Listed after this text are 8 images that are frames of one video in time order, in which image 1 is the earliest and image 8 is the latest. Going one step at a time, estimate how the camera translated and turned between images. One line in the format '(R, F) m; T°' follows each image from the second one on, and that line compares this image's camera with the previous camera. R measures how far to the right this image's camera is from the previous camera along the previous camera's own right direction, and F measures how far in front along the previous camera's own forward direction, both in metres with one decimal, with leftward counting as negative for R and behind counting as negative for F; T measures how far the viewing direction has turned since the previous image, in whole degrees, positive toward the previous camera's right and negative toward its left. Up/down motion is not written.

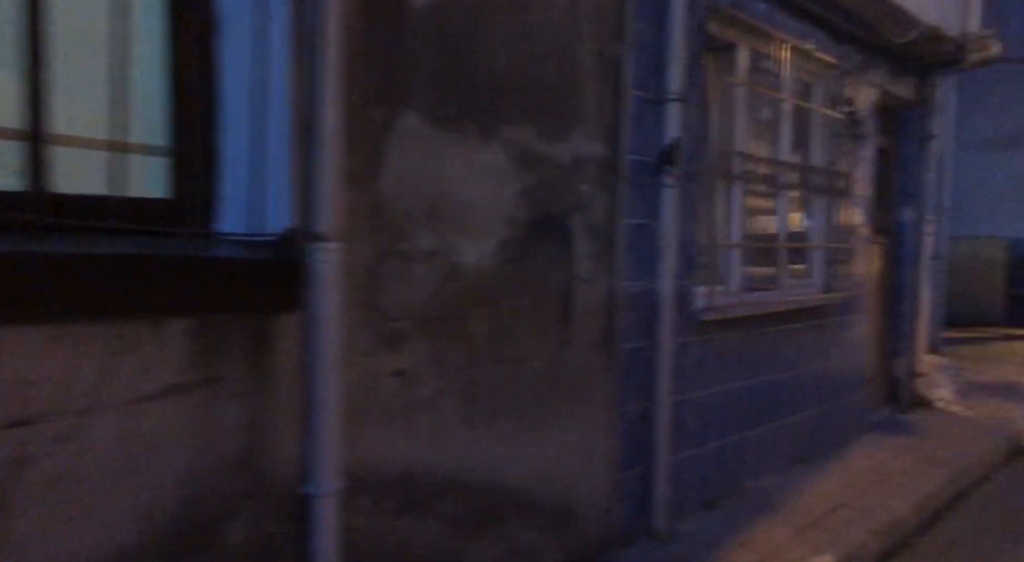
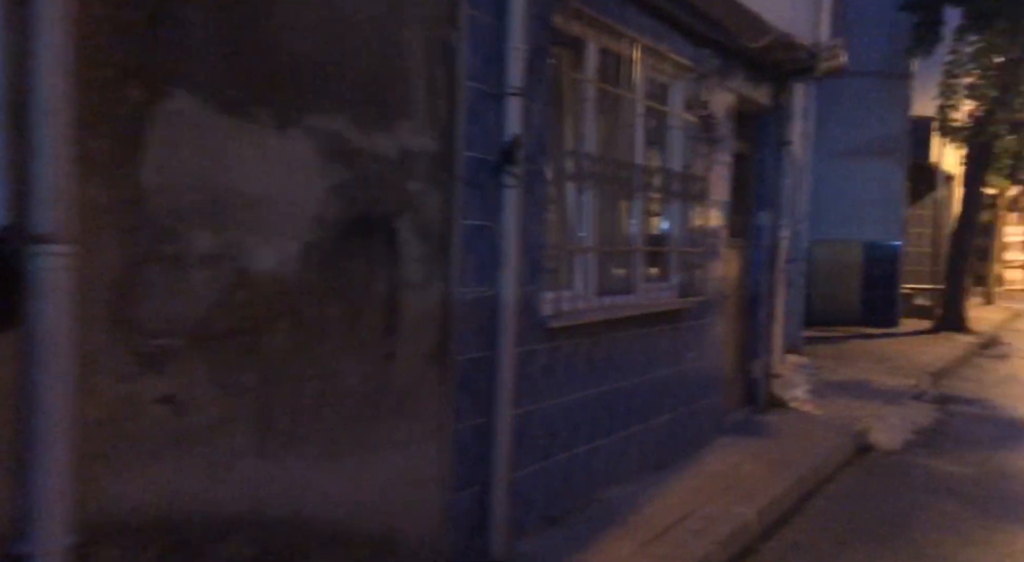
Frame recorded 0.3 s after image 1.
(+0.1, +0.1) m; +8°
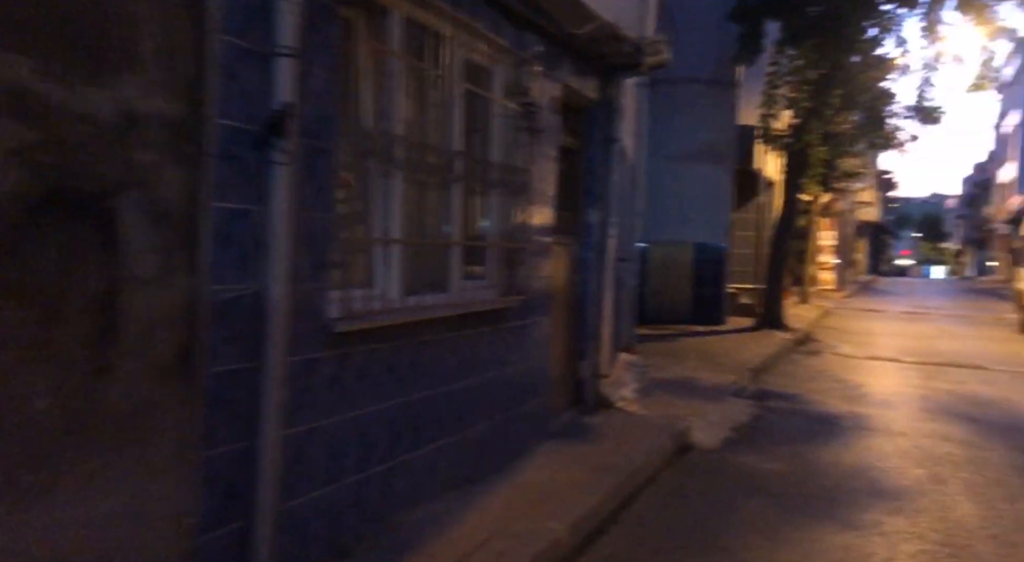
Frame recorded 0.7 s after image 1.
(+0.1, +0.3) m; +10°
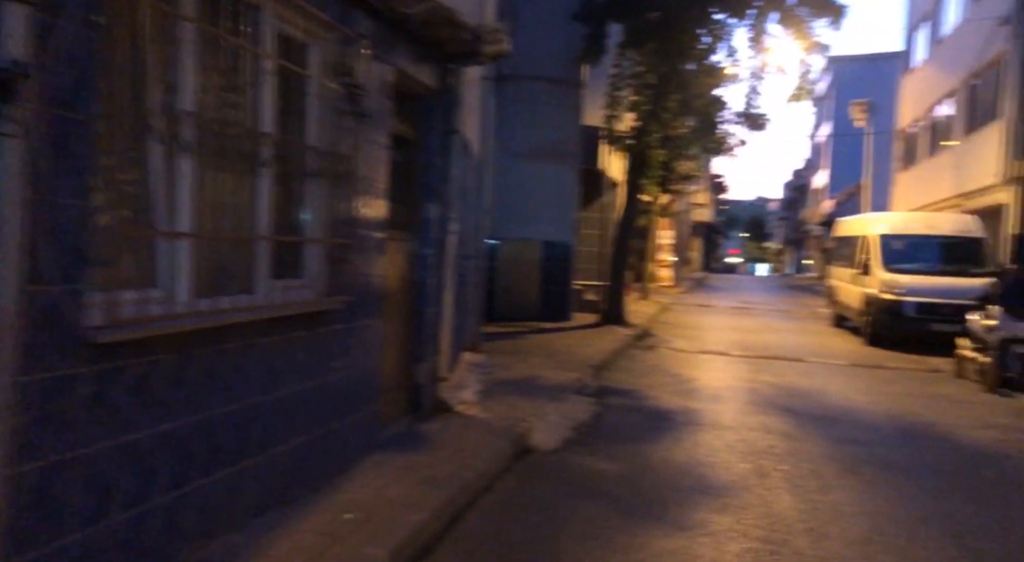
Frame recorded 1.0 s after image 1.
(+0.1, +0.2) m; +10°
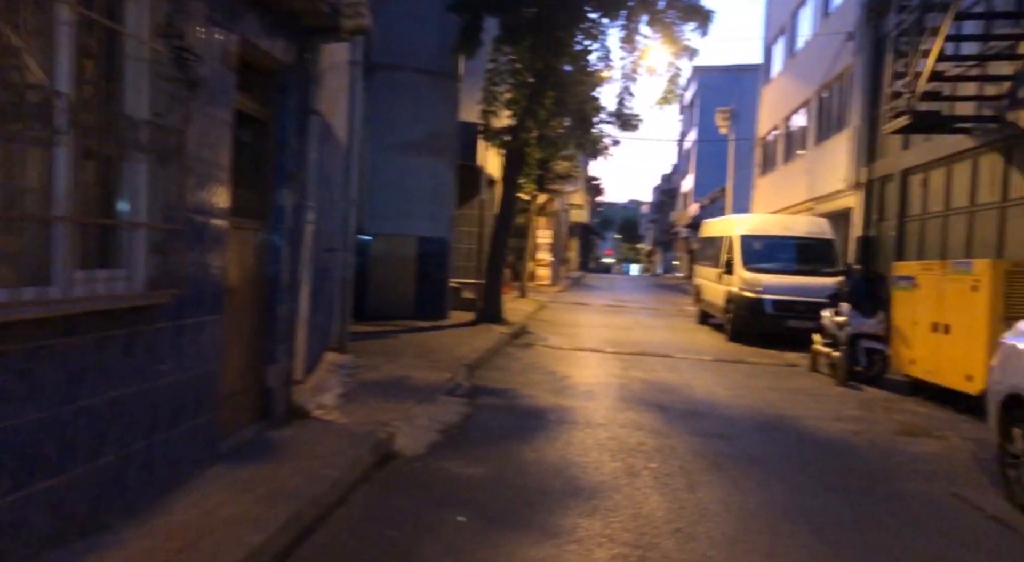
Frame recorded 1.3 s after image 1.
(+0.1, +0.3) m; +8°
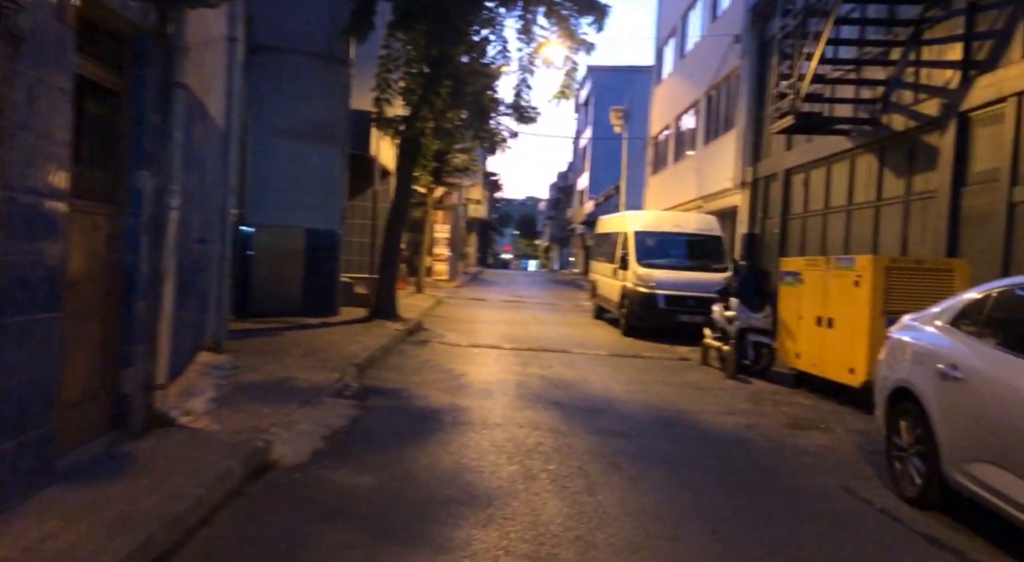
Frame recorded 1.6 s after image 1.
(0.0, +0.4) m; +7°
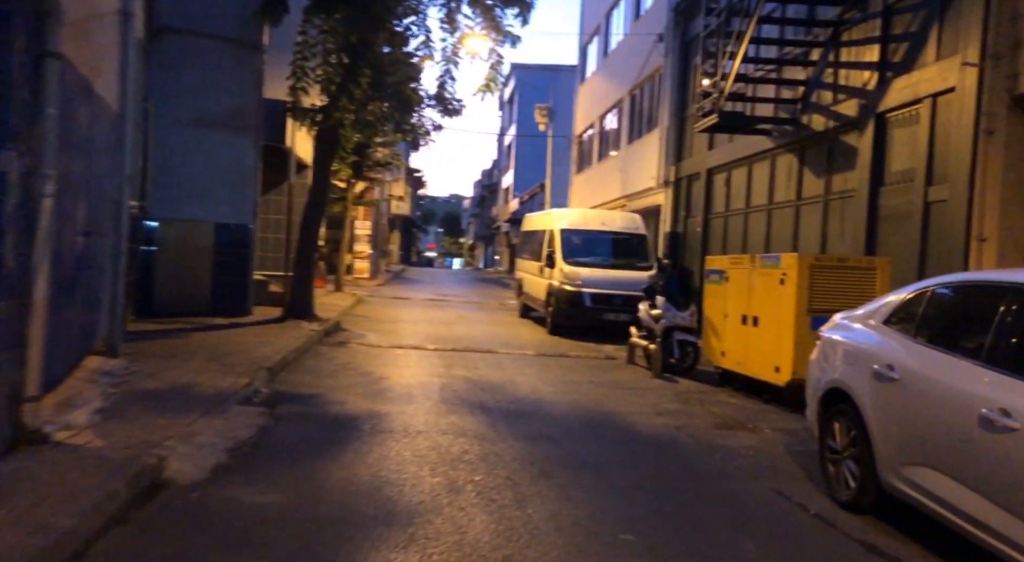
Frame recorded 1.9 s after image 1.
(0.0, +0.4) m; +5°
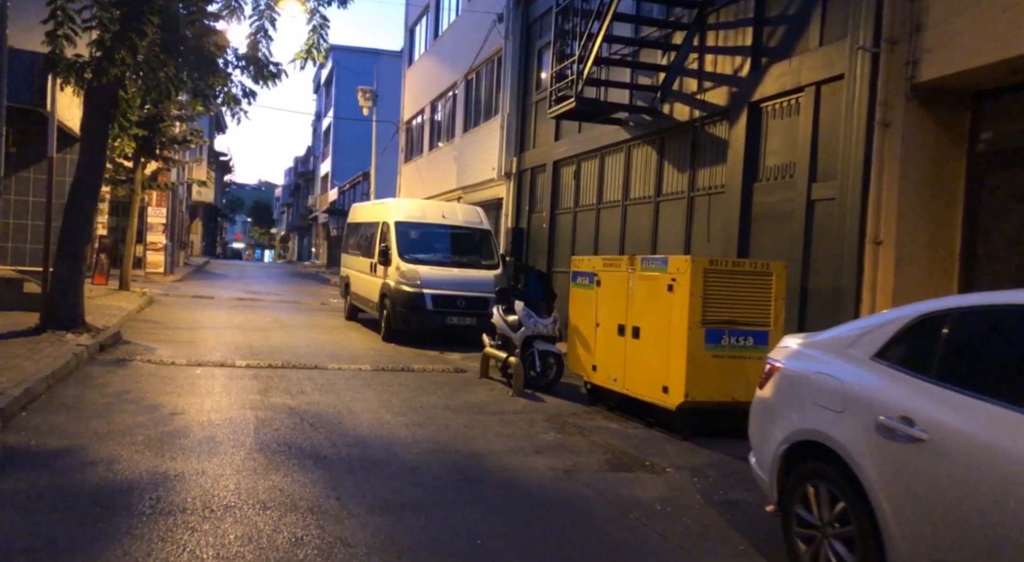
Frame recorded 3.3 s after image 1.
(-0.2, +2.0) m; +12°
